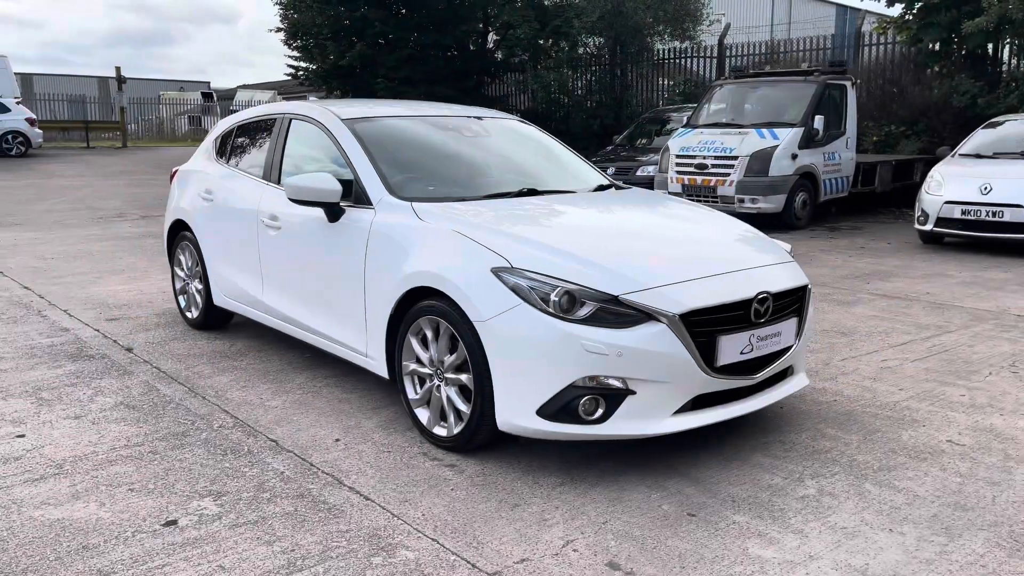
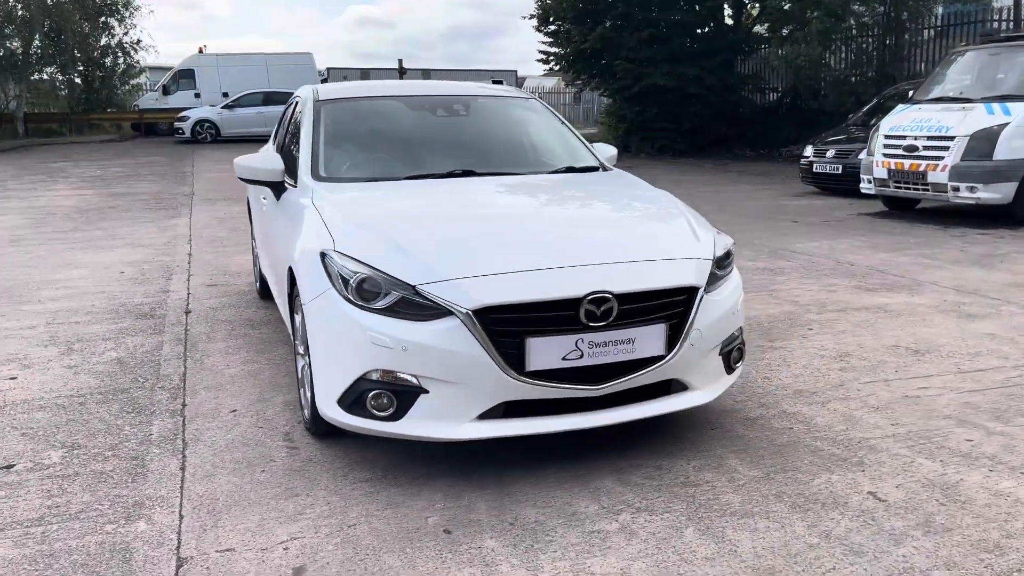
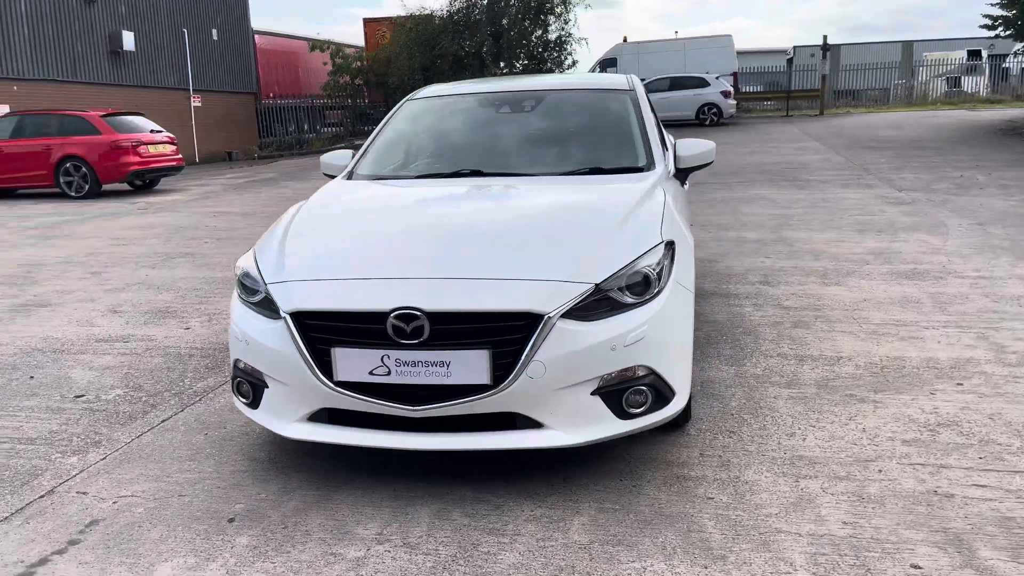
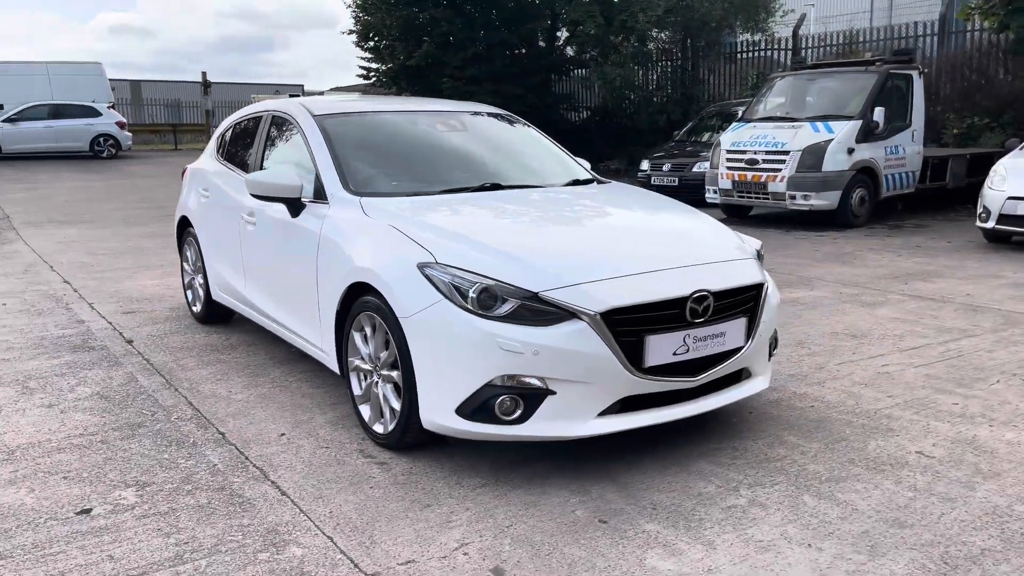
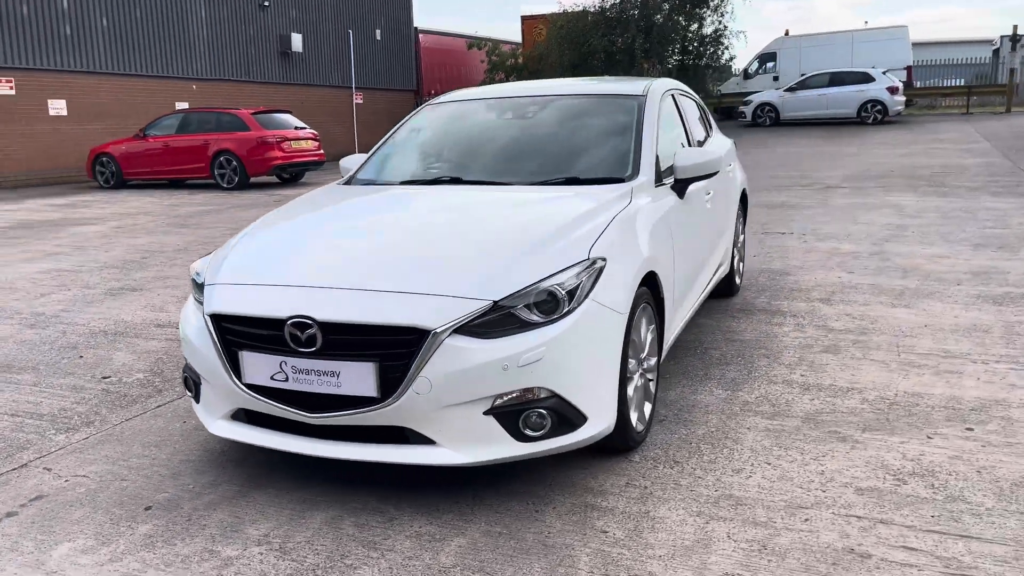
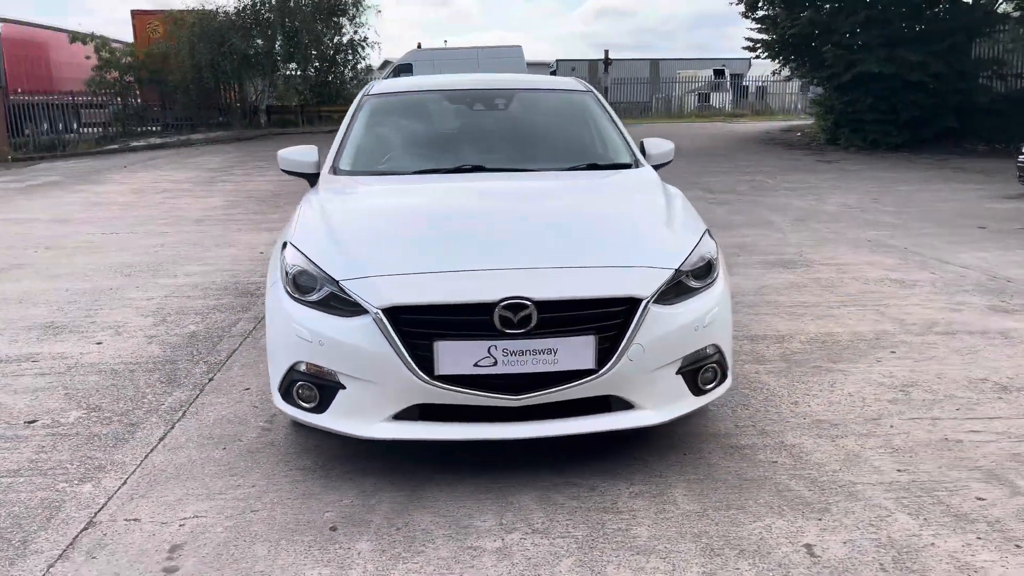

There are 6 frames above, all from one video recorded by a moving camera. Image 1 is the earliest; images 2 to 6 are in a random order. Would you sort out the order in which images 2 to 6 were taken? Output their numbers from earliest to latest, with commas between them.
4, 2, 6, 3, 5
